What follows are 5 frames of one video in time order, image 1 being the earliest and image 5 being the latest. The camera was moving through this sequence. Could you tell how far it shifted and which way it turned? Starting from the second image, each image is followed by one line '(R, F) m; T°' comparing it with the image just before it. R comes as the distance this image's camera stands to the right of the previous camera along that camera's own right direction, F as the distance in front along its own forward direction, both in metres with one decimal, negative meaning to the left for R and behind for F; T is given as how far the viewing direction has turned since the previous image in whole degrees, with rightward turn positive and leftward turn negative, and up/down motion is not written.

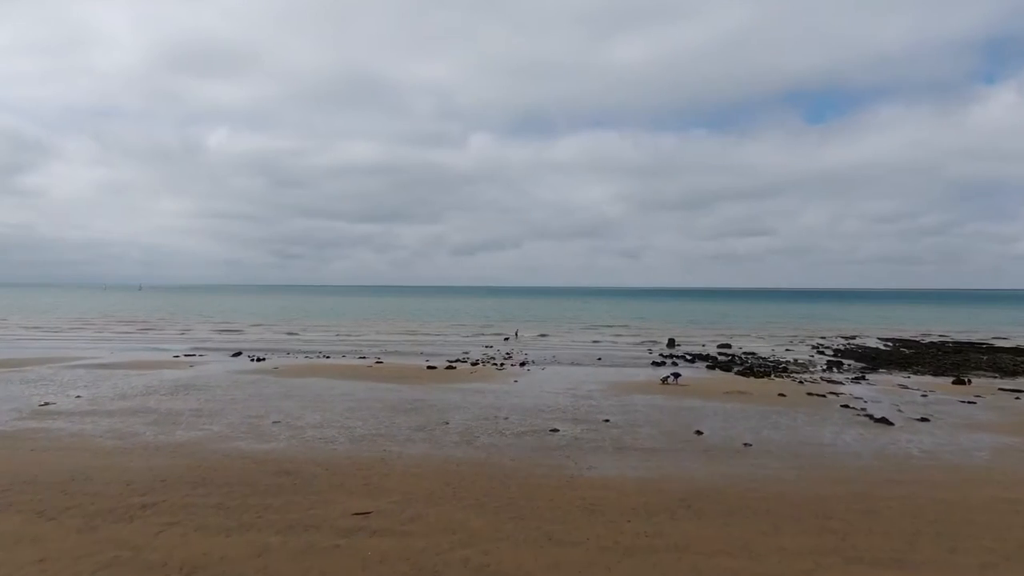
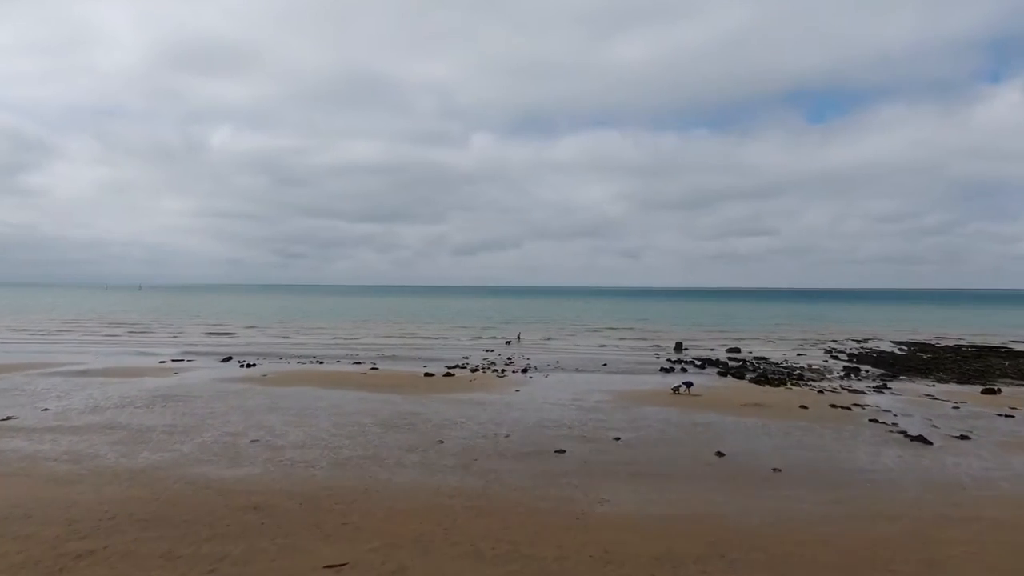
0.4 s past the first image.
(0.0, +1.3) m; 0°
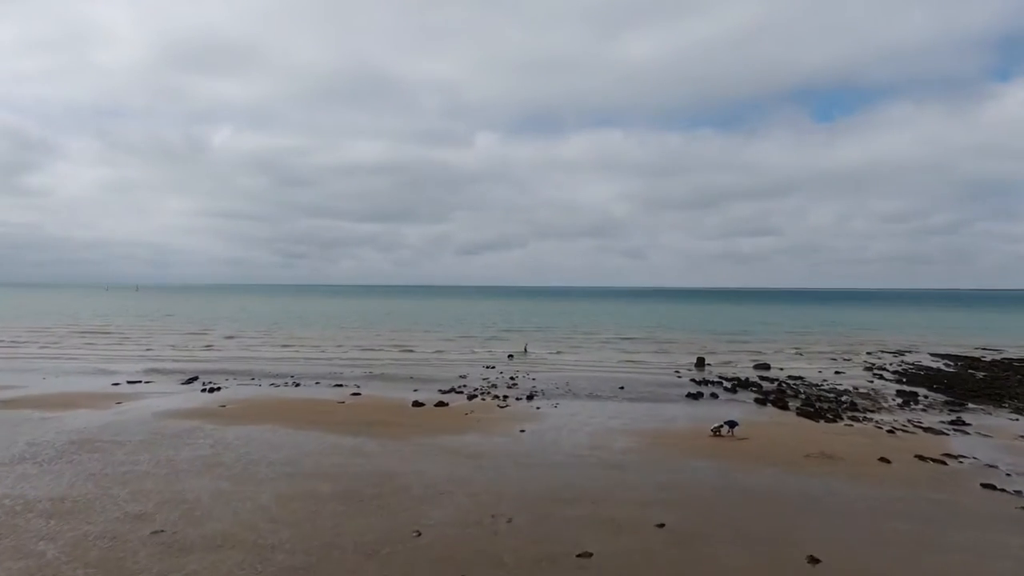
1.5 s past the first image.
(0.0, +3.8) m; 0°
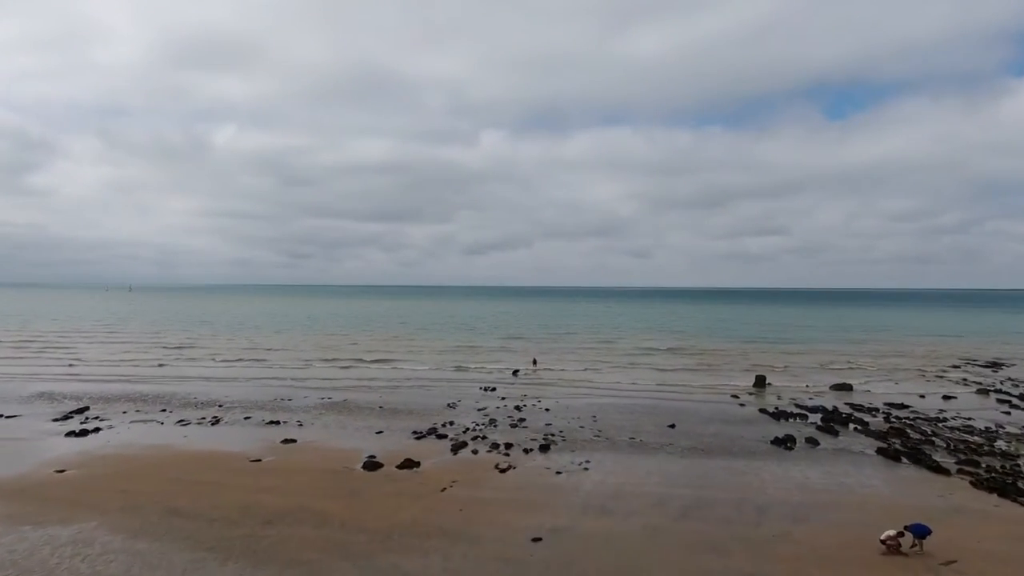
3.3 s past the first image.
(0.0, +7.7) m; -1°
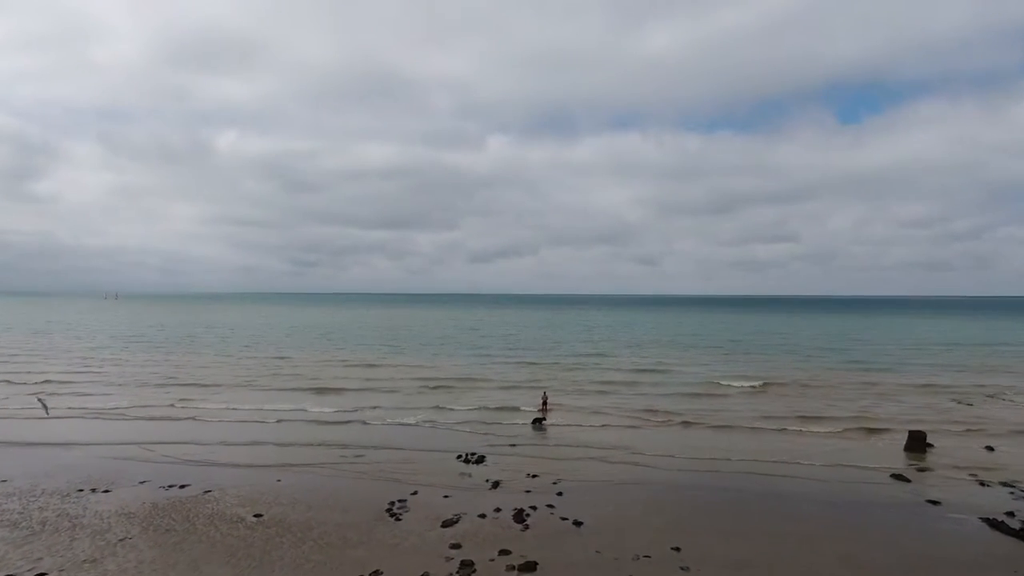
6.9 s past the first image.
(+0.2, +10.4) m; -1°
